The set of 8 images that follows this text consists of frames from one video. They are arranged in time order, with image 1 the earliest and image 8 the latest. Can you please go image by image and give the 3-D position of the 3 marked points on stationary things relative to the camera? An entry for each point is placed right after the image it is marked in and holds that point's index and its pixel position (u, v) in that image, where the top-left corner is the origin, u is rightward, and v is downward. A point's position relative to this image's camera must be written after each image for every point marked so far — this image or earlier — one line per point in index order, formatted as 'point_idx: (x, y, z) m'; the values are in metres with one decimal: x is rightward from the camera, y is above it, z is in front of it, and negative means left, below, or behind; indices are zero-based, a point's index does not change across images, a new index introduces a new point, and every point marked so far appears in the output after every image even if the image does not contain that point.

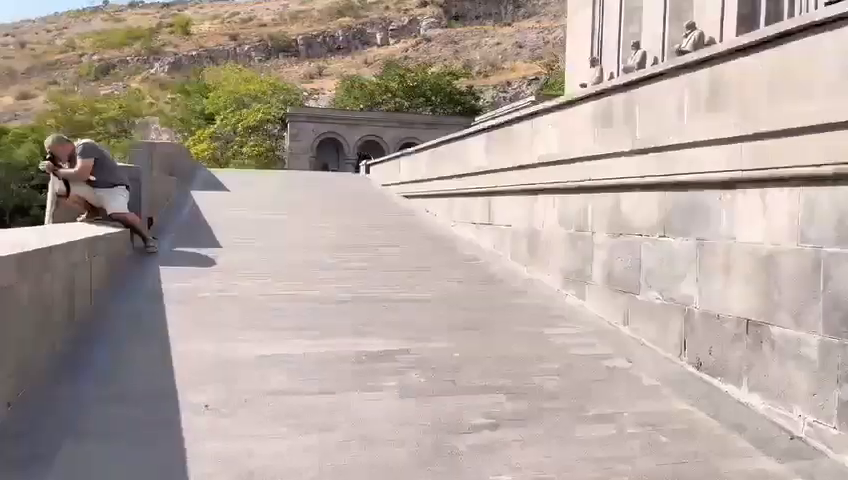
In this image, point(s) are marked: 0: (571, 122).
0: (+1.7, +1.3, +7.7) m
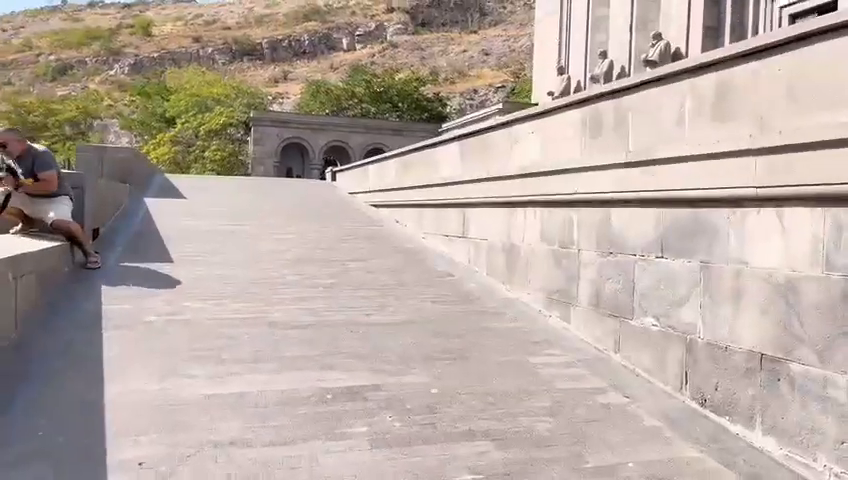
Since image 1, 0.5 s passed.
0: (+1.4, +1.2, +7.2) m
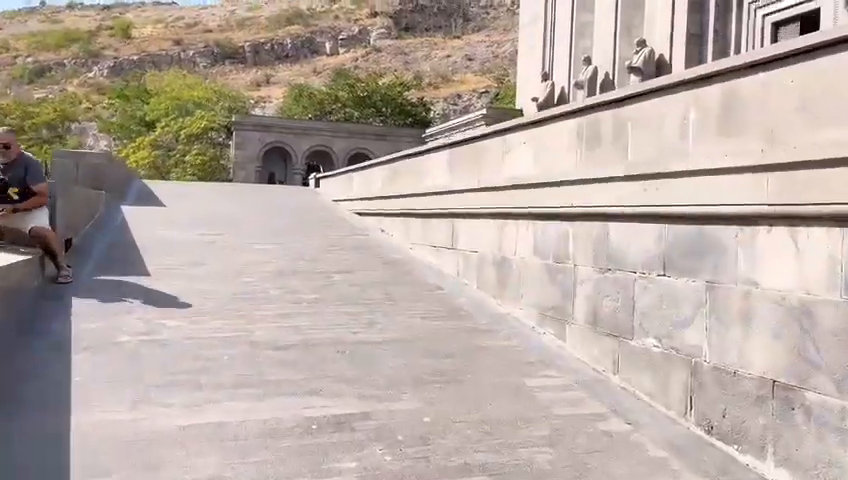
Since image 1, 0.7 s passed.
0: (+1.3, +1.0, +6.9) m
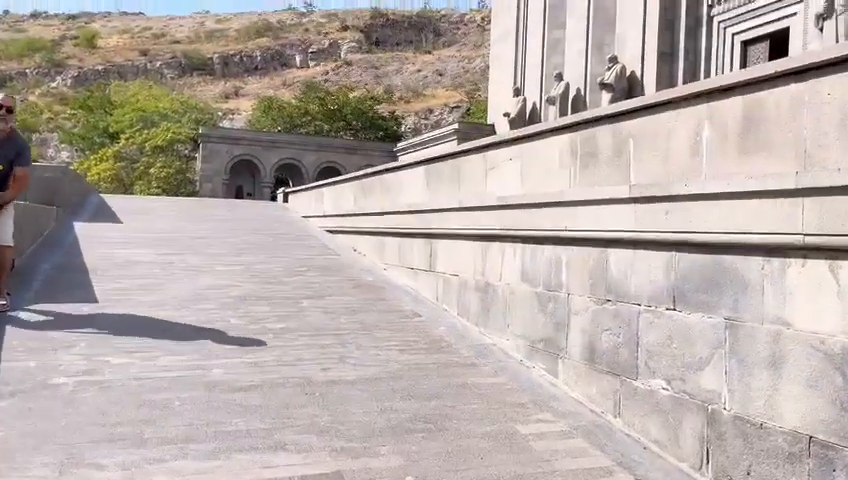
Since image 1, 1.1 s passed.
0: (+1.1, +0.8, +6.3) m
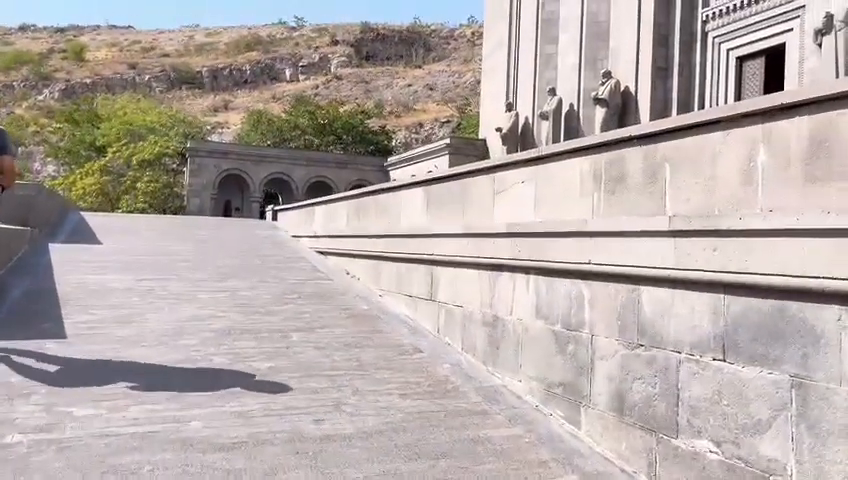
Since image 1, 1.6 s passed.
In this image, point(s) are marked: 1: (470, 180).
0: (+1.1, +0.5, +5.7) m
1: (+0.5, +0.6, +7.3) m
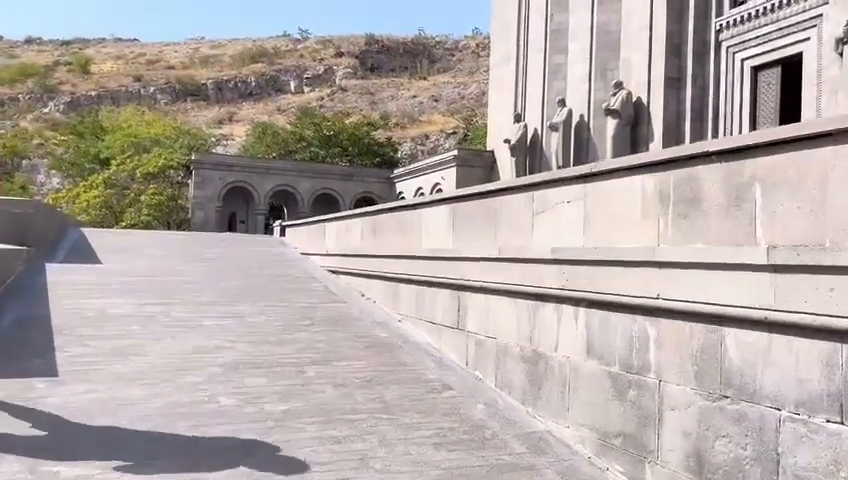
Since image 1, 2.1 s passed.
0: (+1.4, +0.3, +5.1) m
1: (+0.8, +0.4, +6.6) m
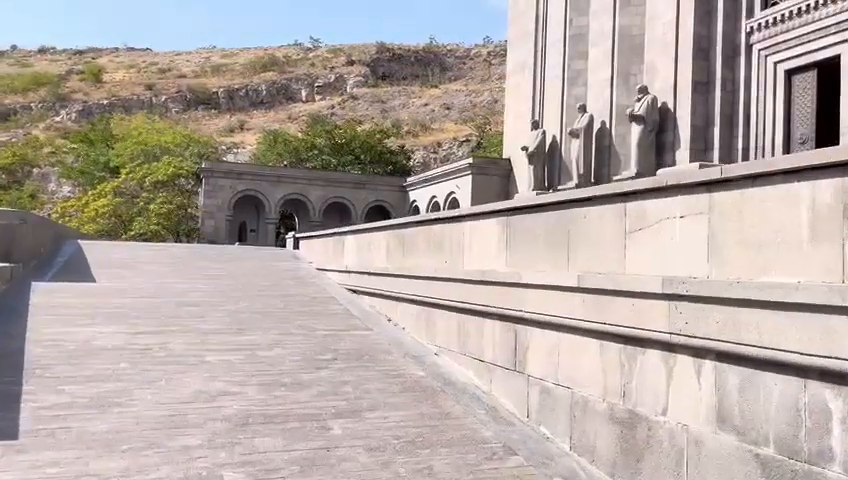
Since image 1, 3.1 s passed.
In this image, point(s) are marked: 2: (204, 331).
0: (+1.8, +0.1, +3.7) m
1: (+1.2, +0.2, +5.2) m
2: (-2.6, -1.1, +8.0) m
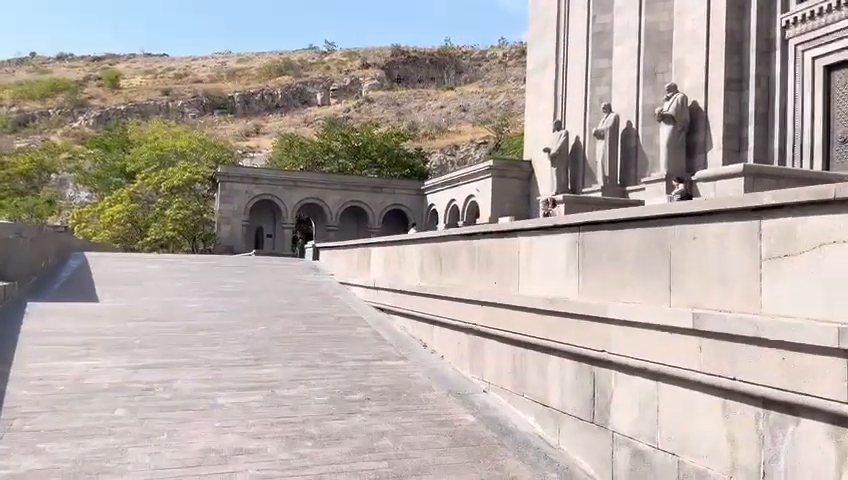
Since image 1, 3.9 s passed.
0: (+2.2, 0.0, +2.5) m
1: (+1.6, +0.1, +4.1) m
2: (-2.2, -1.3, +7.0) m
